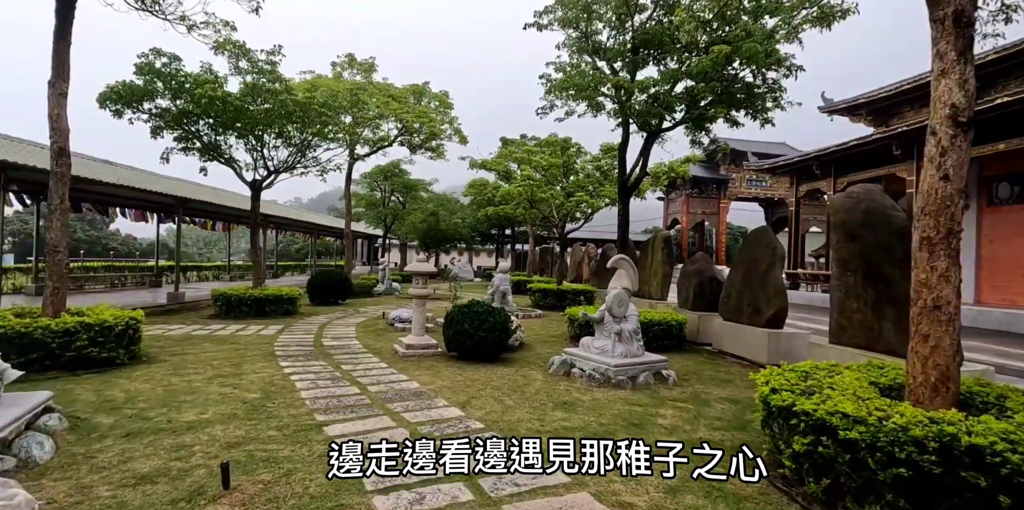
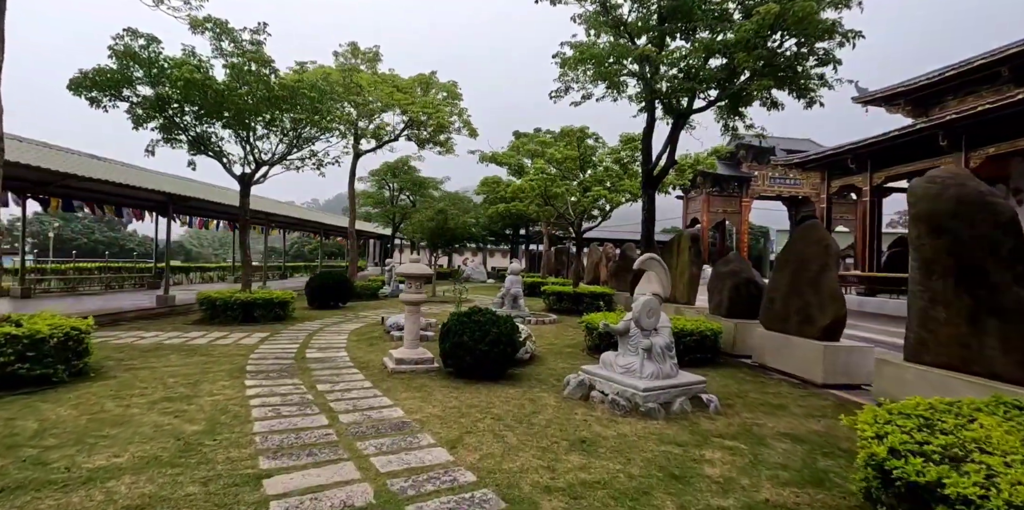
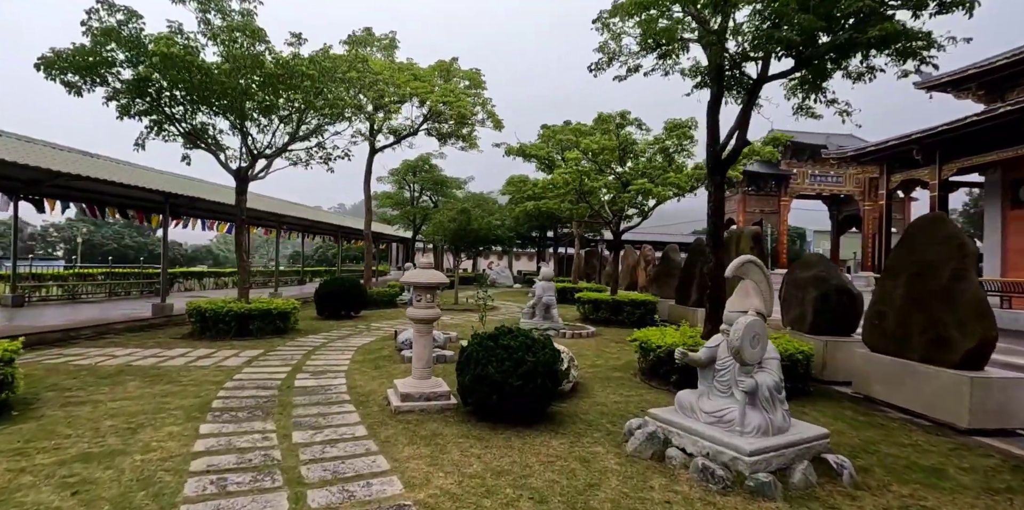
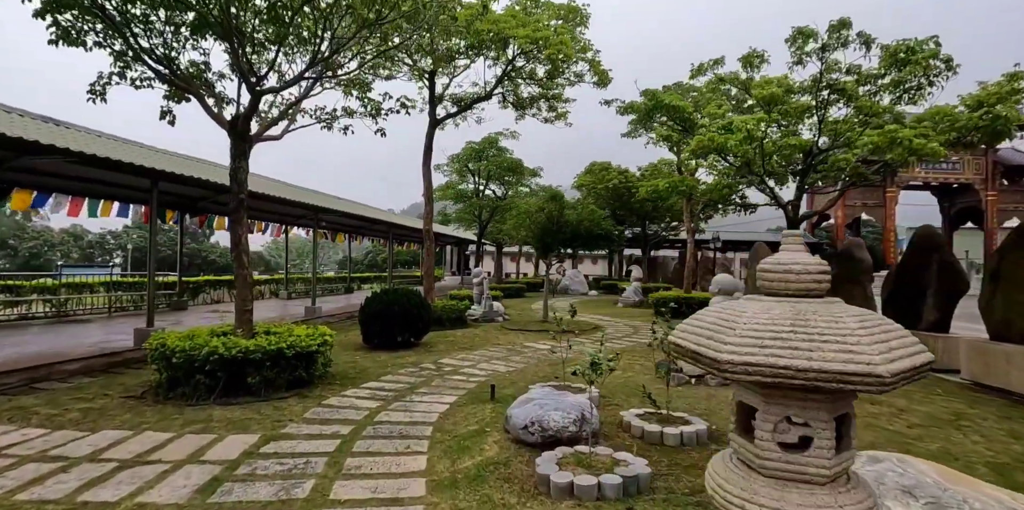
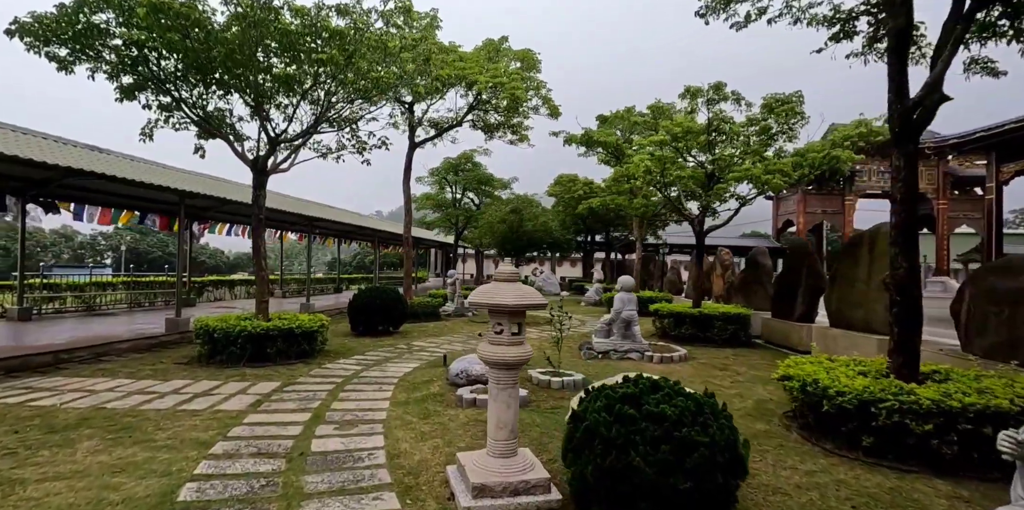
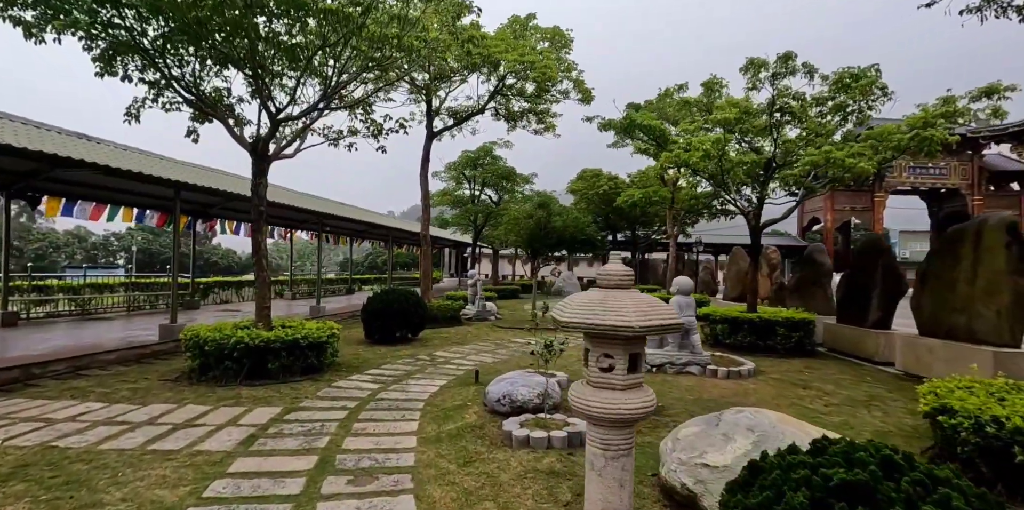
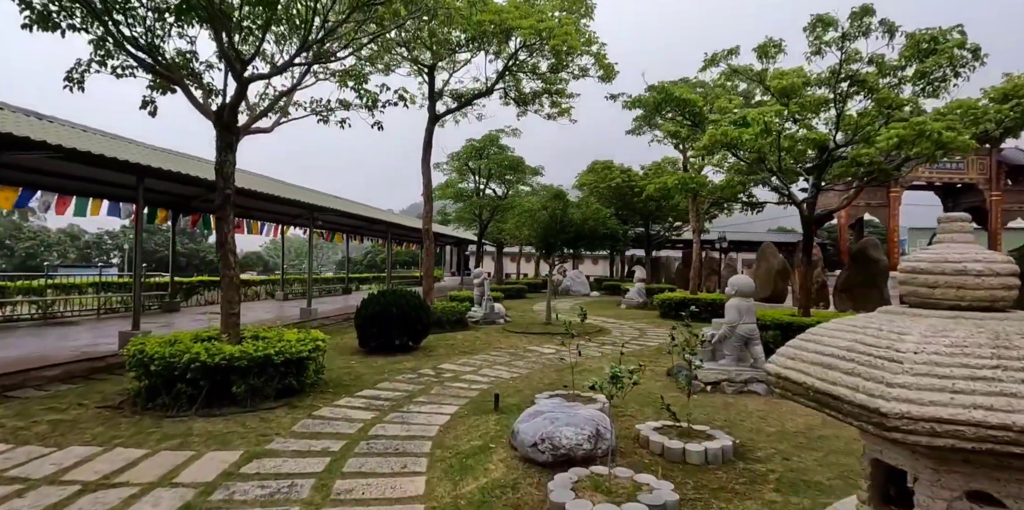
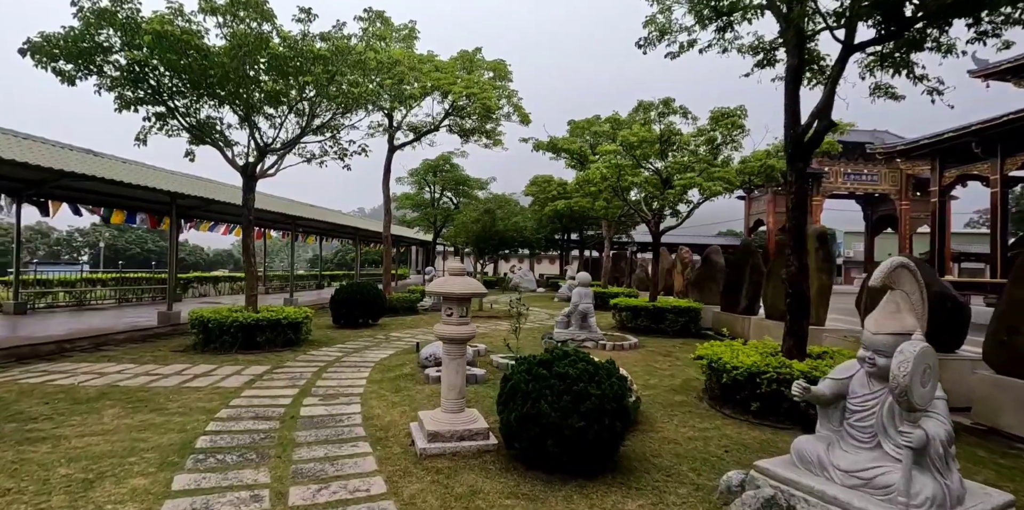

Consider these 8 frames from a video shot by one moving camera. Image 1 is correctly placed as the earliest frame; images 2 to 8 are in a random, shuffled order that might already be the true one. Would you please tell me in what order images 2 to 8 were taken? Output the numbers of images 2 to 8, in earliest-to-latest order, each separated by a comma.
2, 3, 8, 5, 6, 4, 7
